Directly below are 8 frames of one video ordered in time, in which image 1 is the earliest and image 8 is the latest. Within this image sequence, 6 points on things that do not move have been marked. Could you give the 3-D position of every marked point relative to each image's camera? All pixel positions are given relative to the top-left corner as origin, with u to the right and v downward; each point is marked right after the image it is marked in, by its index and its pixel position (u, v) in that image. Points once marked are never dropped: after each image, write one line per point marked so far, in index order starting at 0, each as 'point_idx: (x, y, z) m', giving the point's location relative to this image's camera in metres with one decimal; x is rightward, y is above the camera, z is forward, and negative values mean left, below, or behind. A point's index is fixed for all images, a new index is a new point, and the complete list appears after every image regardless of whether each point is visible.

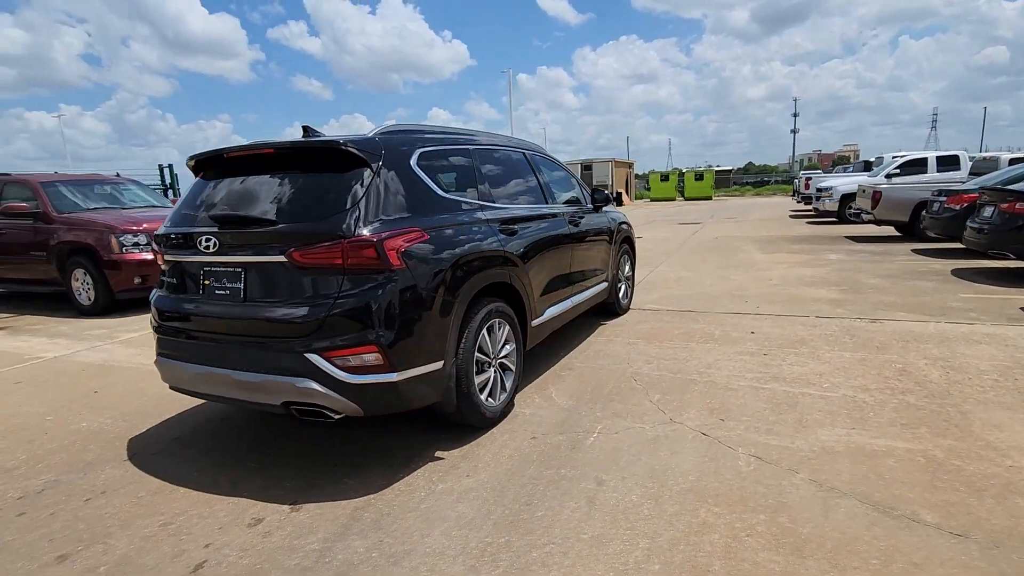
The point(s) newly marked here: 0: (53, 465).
0: (-3.0, -1.2, +3.5) m
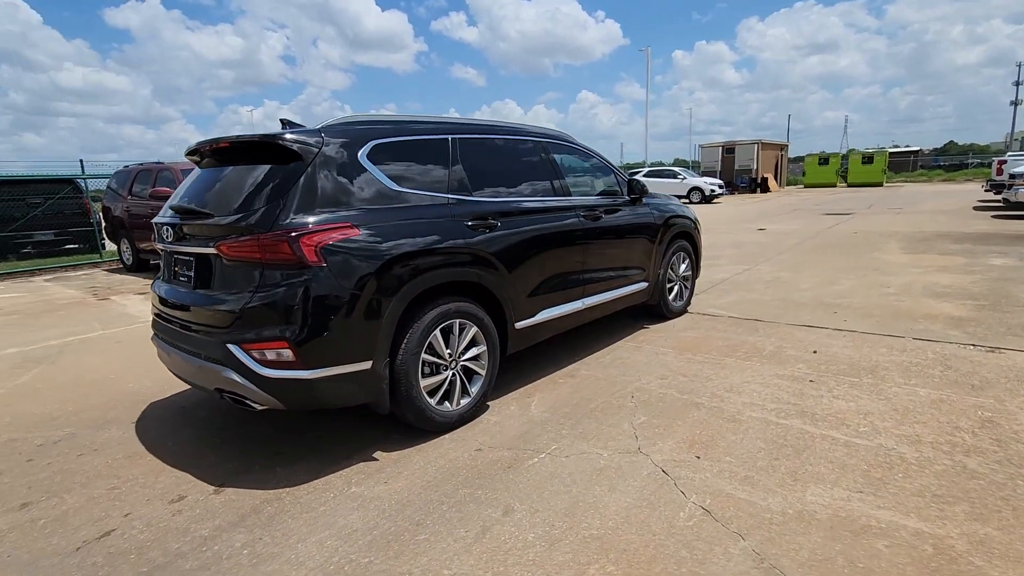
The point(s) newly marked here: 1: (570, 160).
0: (-3.3, -1.0, +4.1) m
1: (+0.4, +1.2, +4.9) m
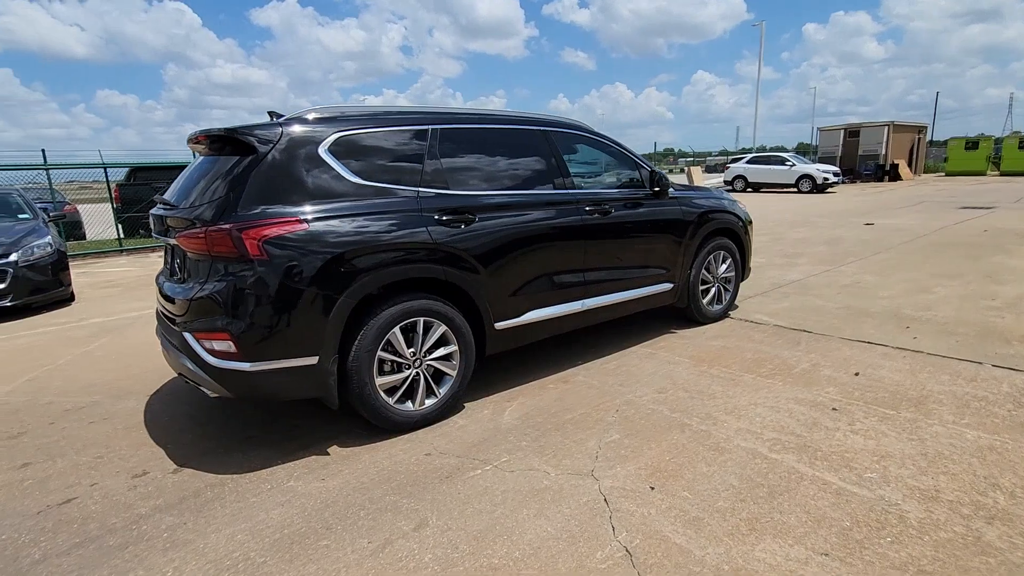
0: (-3.4, -0.8, +4.5) m
1: (+0.5, +1.2, +4.6) m
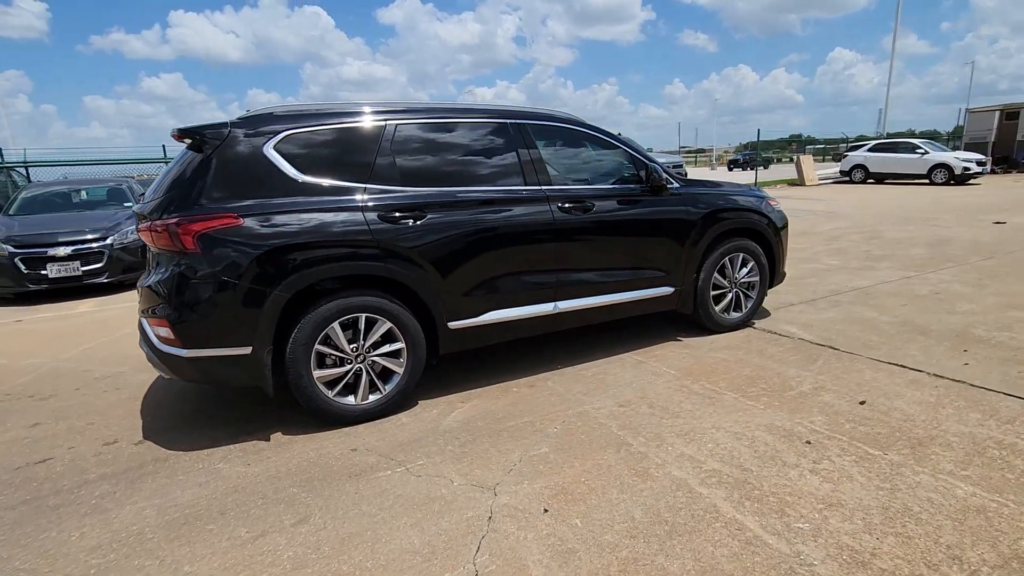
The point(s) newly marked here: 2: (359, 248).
0: (-3.5, -0.7, +5.1) m
1: (+0.4, +1.2, +4.3) m
2: (-1.0, +0.2, +3.5) m
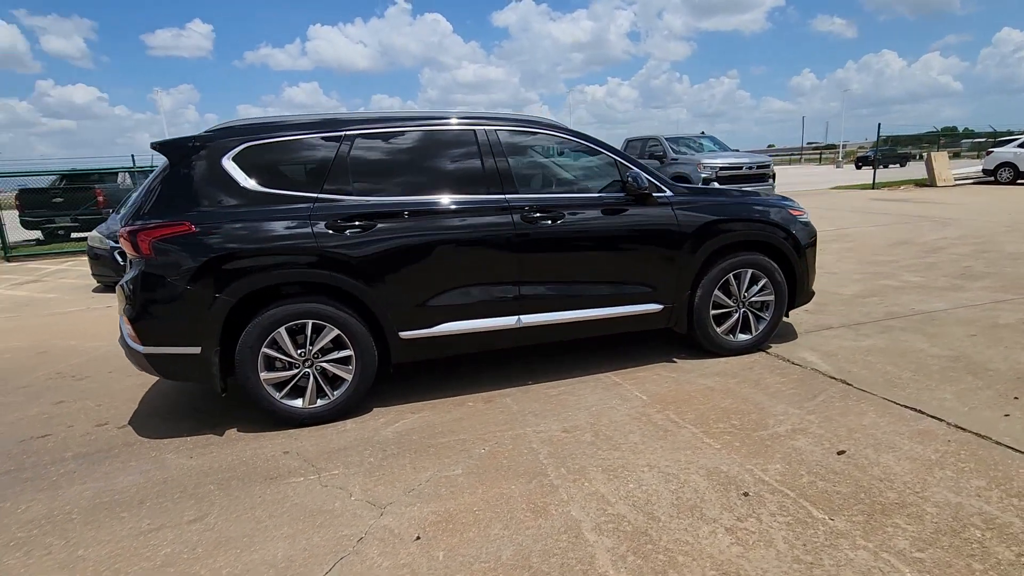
0: (-3.6, -0.7, +5.6) m
1: (+0.2, +1.1, +4.1) m
2: (-1.4, +0.2, +3.5) m
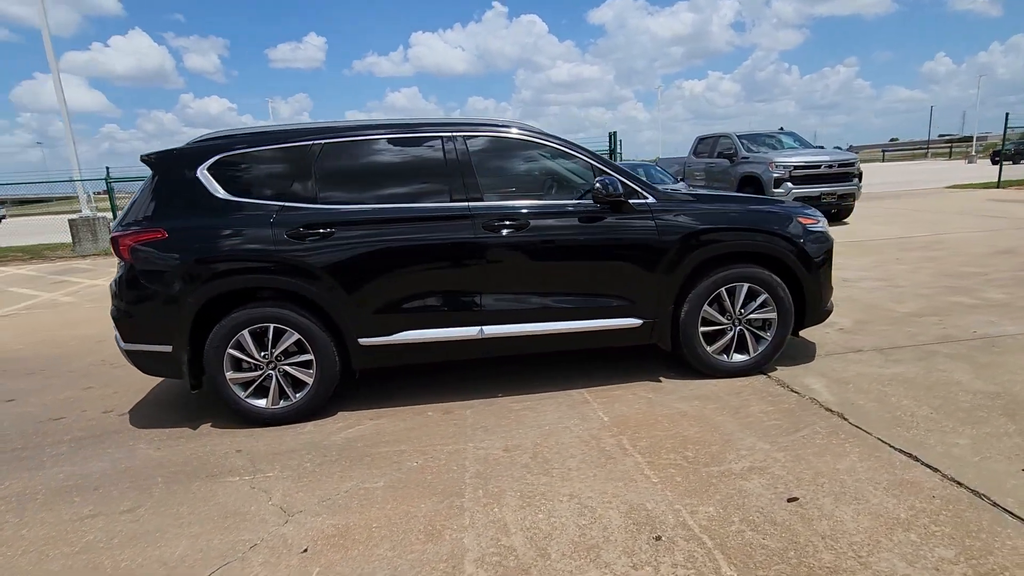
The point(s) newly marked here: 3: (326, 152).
0: (-3.5, -0.6, +6.1) m
1: (-0.1, +1.0, +4.0) m
2: (-1.7, +0.2, +3.7) m
3: (-1.3, +1.0, +3.9) m
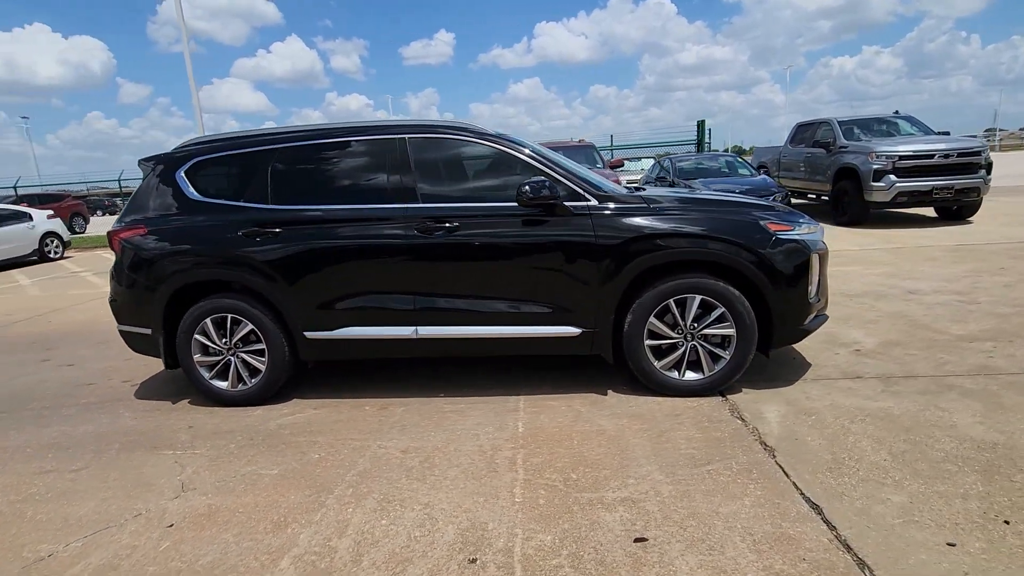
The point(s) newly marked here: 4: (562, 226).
0: (-3.5, -0.5, +6.8) m
1: (-0.5, +1.0, +4.0) m
2: (-2.1, +0.2, +4.0) m
3: (-1.7, +1.0, +4.1) m
4: (+0.4, +0.4, +3.7) m
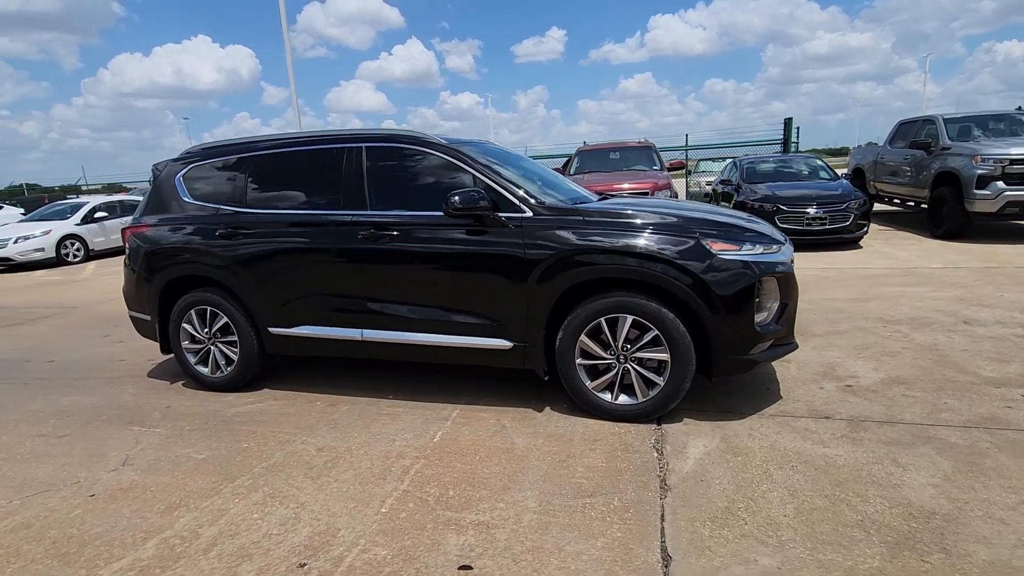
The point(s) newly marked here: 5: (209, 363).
0: (-3.3, -0.4, +7.4) m
1: (-0.8, +0.9, +4.1) m
2: (-2.5, +0.3, +4.4) m
3: (-2.0, +1.0, +4.4) m
4: (0.0, +0.3, +3.7) m
5: (-2.6, -0.6, +4.6) m
